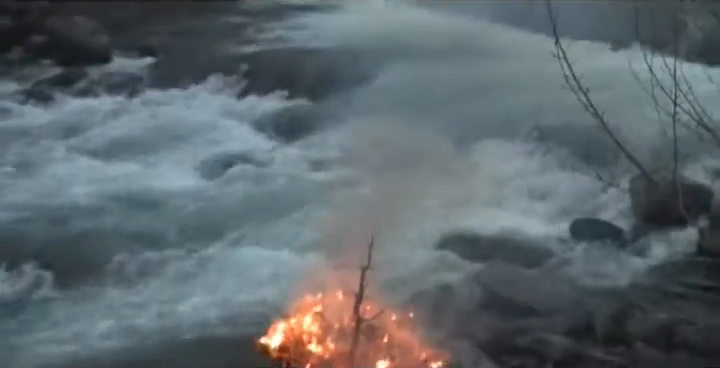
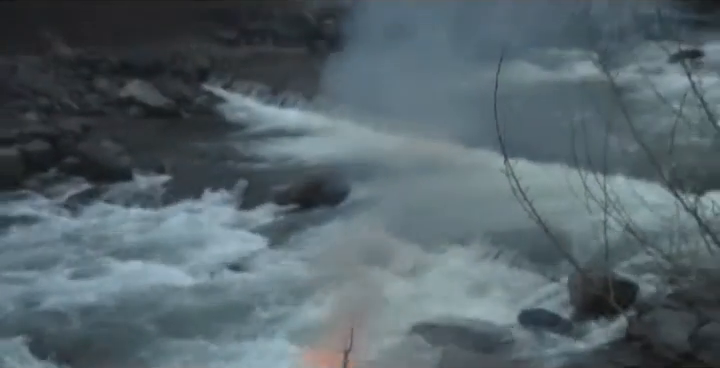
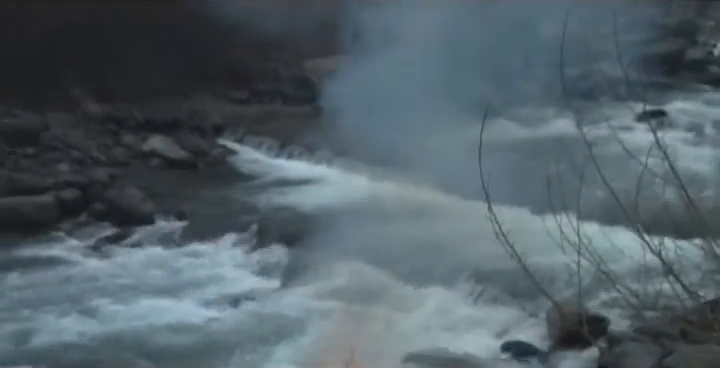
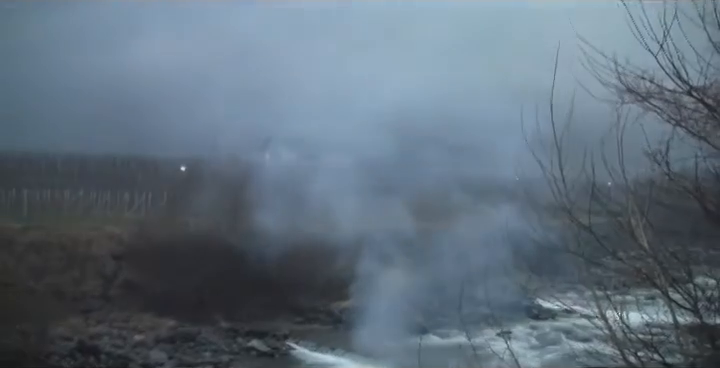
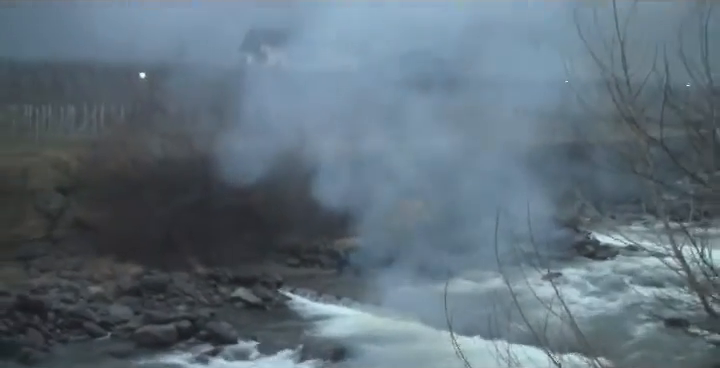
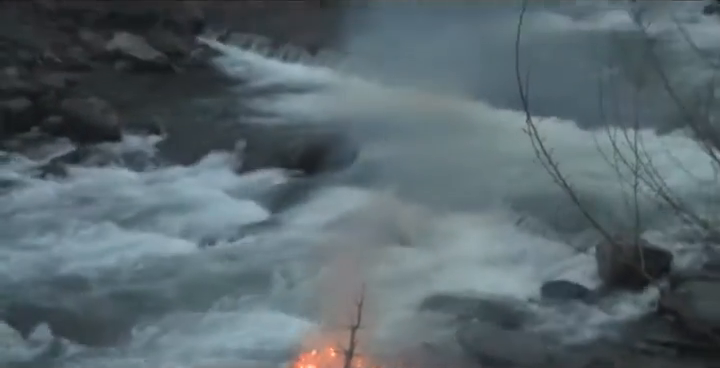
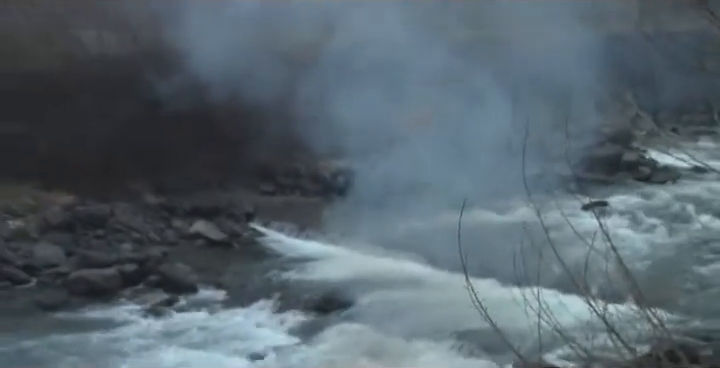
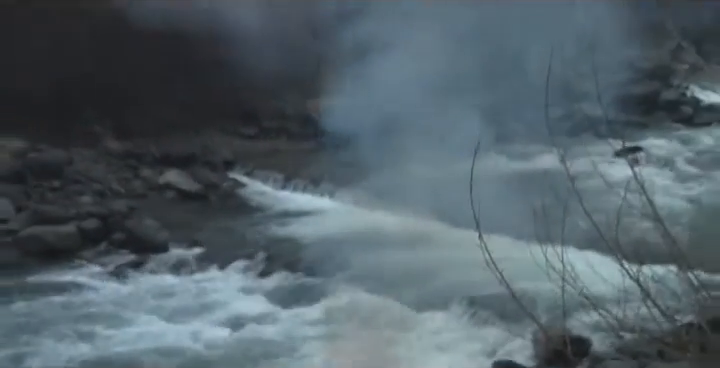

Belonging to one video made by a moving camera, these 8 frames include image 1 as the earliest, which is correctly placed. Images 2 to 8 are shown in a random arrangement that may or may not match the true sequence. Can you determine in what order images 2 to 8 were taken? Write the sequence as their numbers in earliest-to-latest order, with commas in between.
6, 2, 3, 8, 7, 5, 4
